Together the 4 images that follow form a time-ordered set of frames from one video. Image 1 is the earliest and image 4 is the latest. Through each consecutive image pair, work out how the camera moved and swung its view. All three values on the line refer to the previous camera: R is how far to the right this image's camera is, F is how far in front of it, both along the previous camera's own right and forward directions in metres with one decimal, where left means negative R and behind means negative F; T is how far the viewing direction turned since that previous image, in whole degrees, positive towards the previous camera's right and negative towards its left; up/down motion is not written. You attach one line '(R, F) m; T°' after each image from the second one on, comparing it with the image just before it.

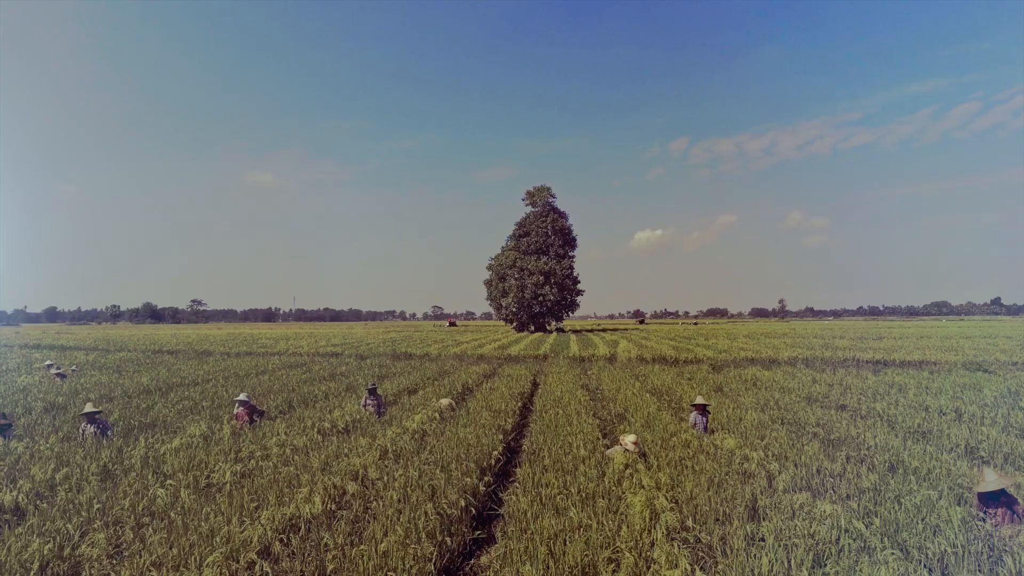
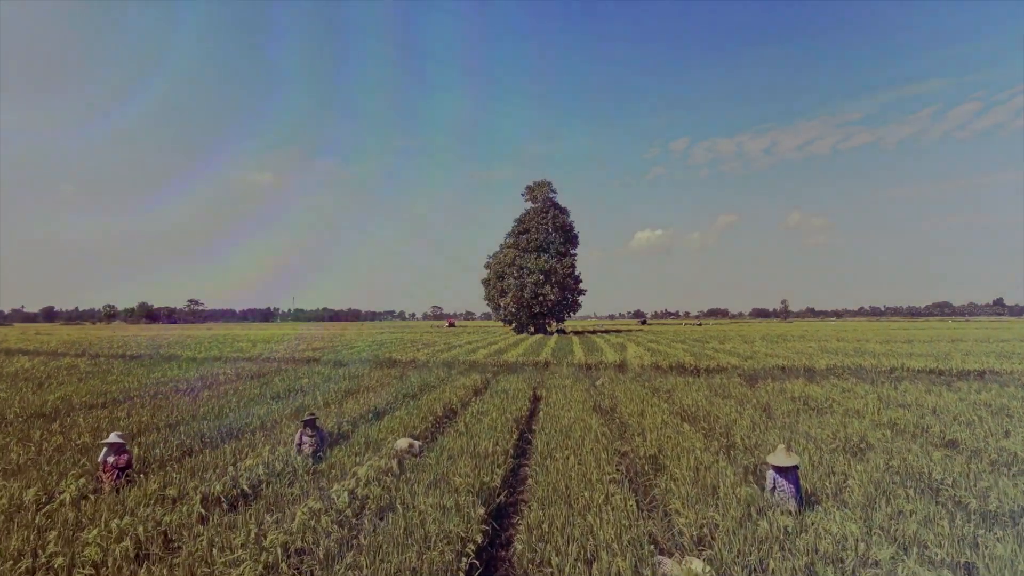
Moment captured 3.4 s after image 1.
(+0.2, +3.5) m; 0°
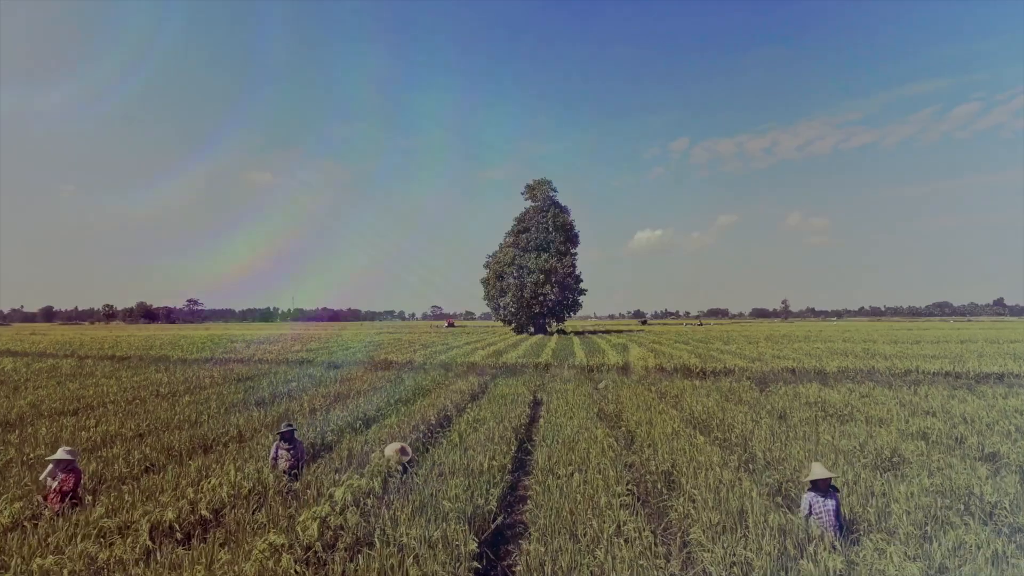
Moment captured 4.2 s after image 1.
(0.0, +0.9) m; 0°
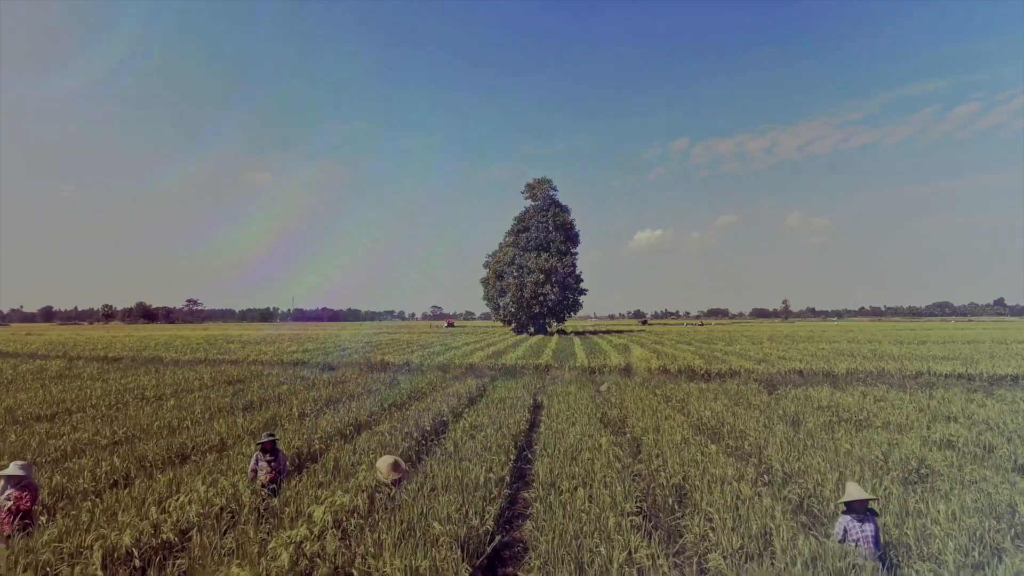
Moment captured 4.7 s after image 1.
(0.0, +0.6) m; 0°
